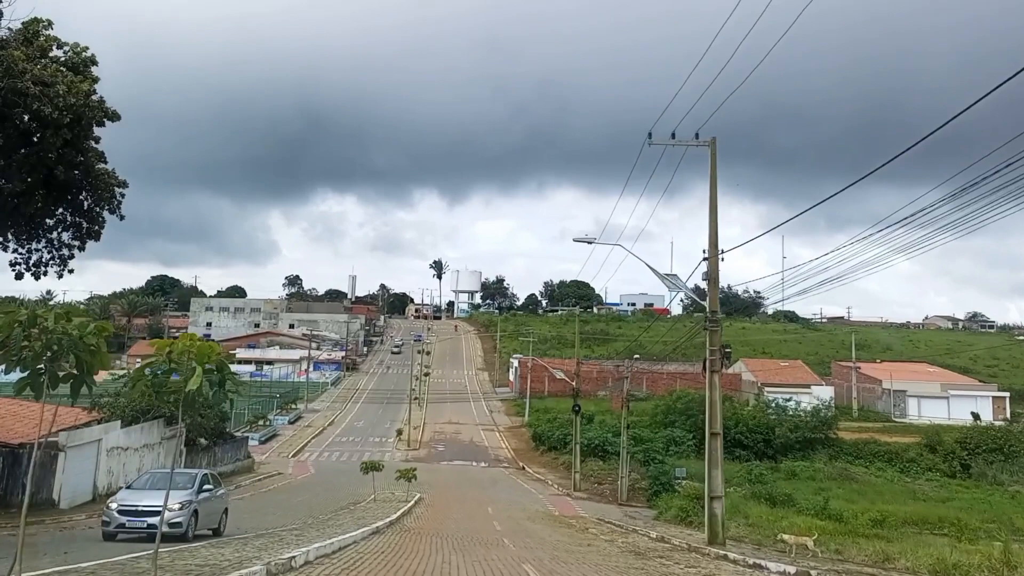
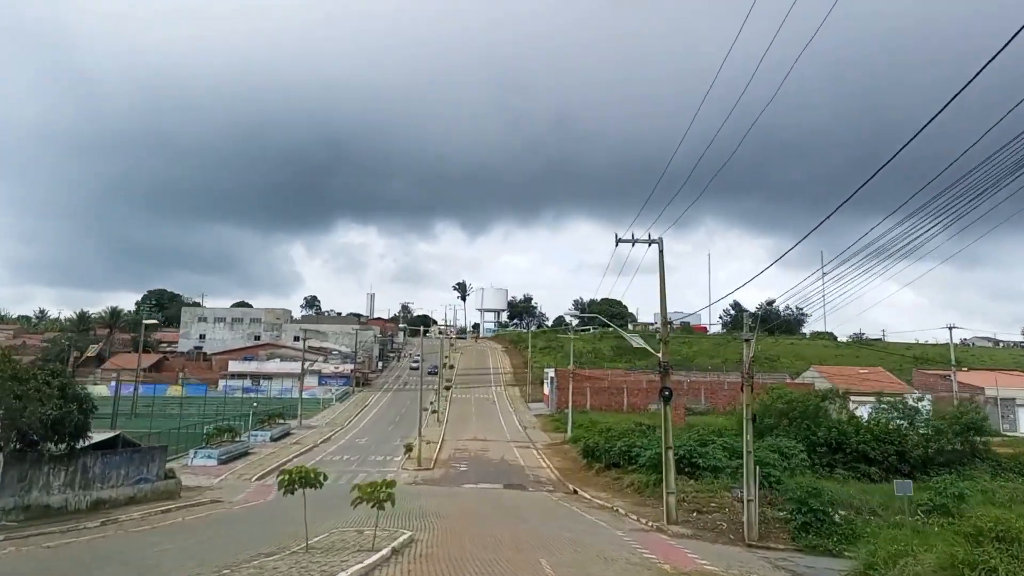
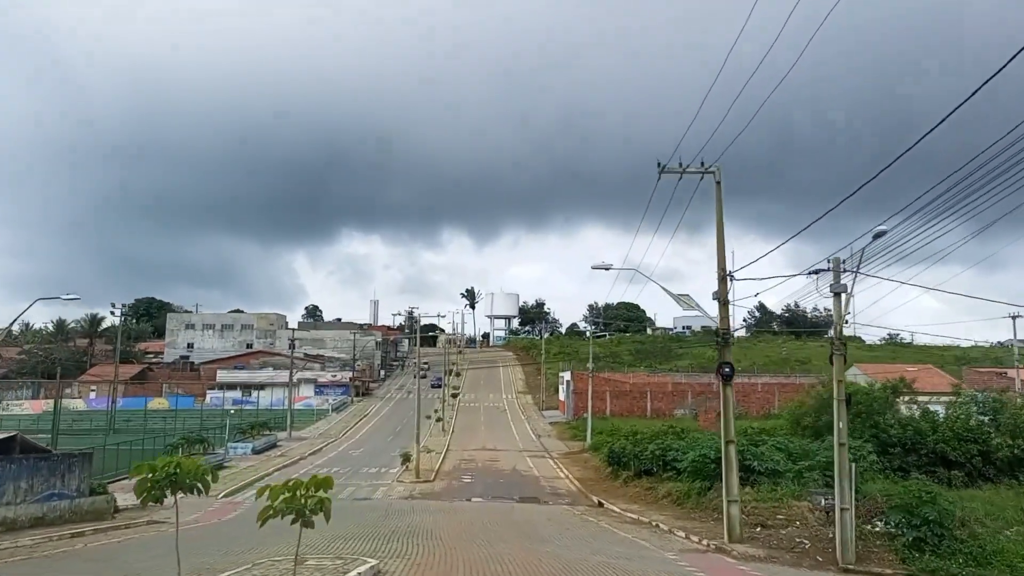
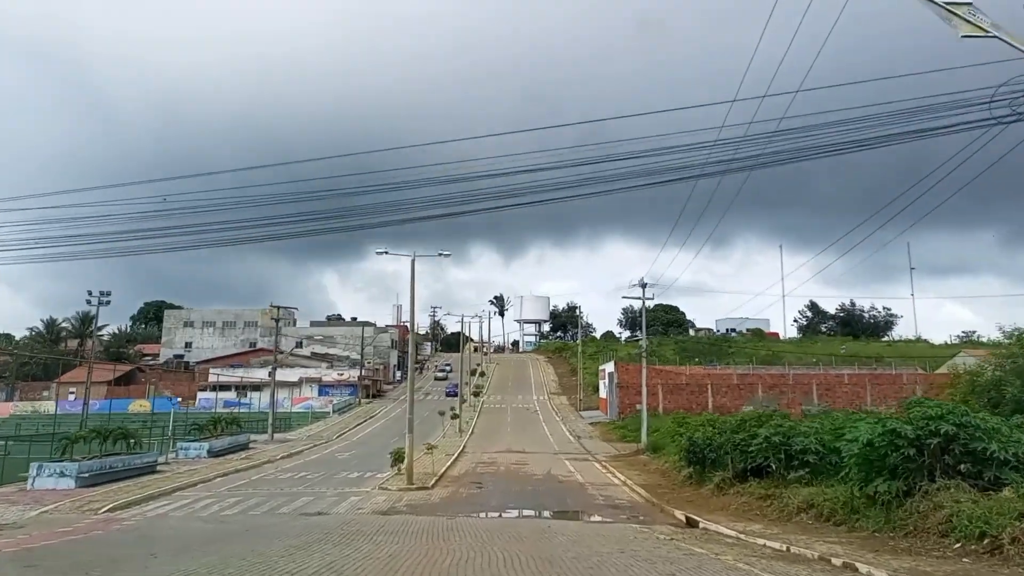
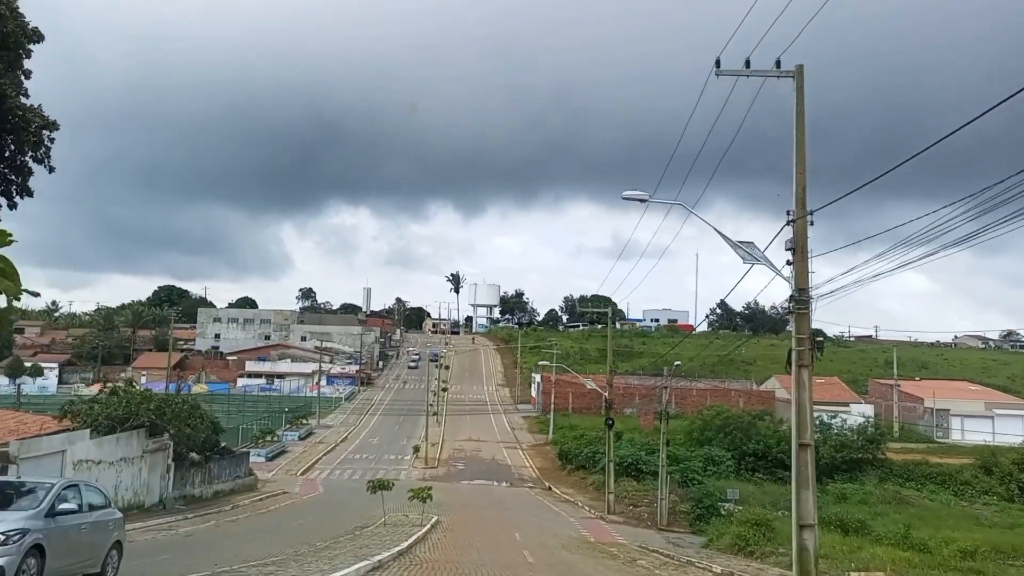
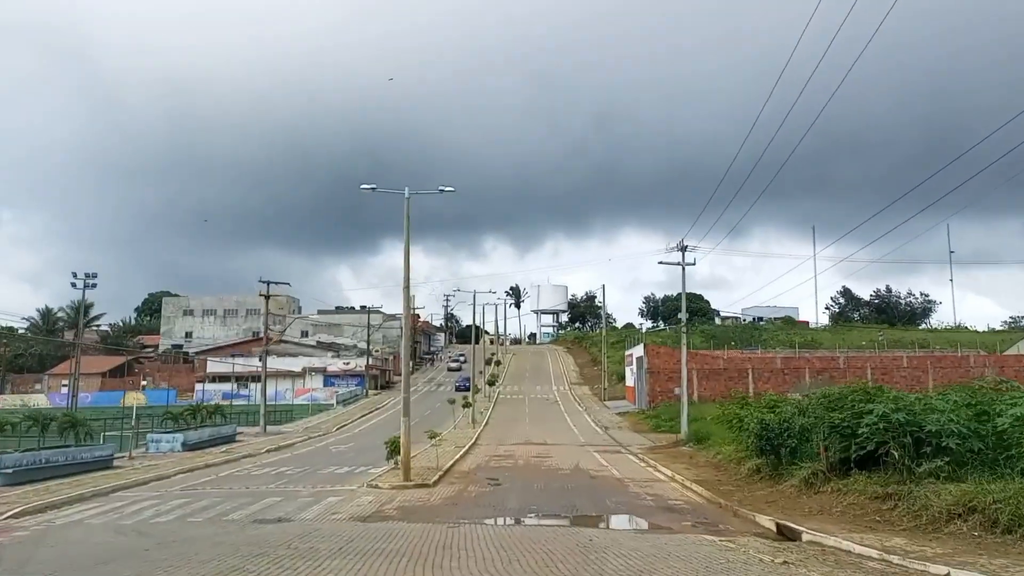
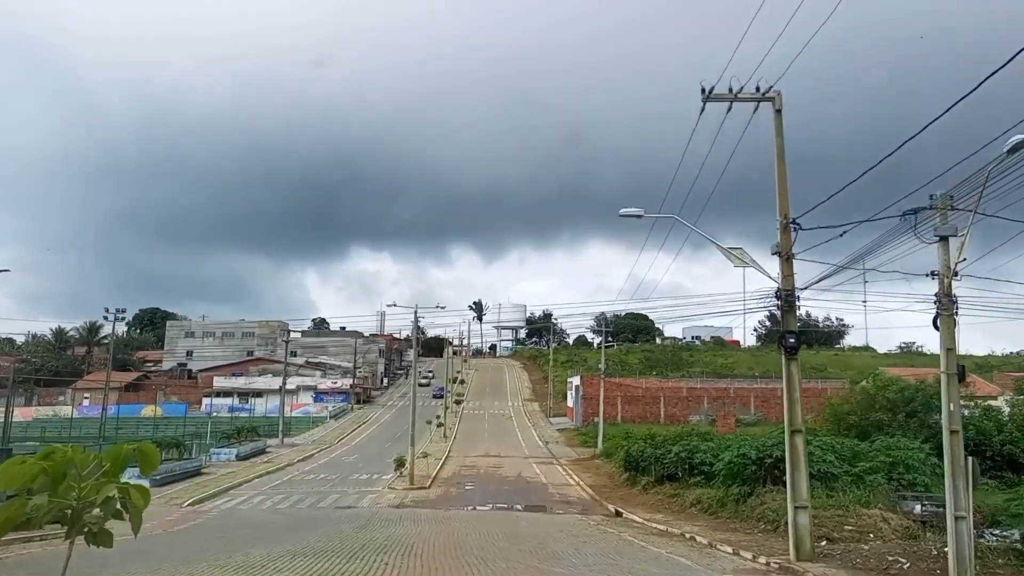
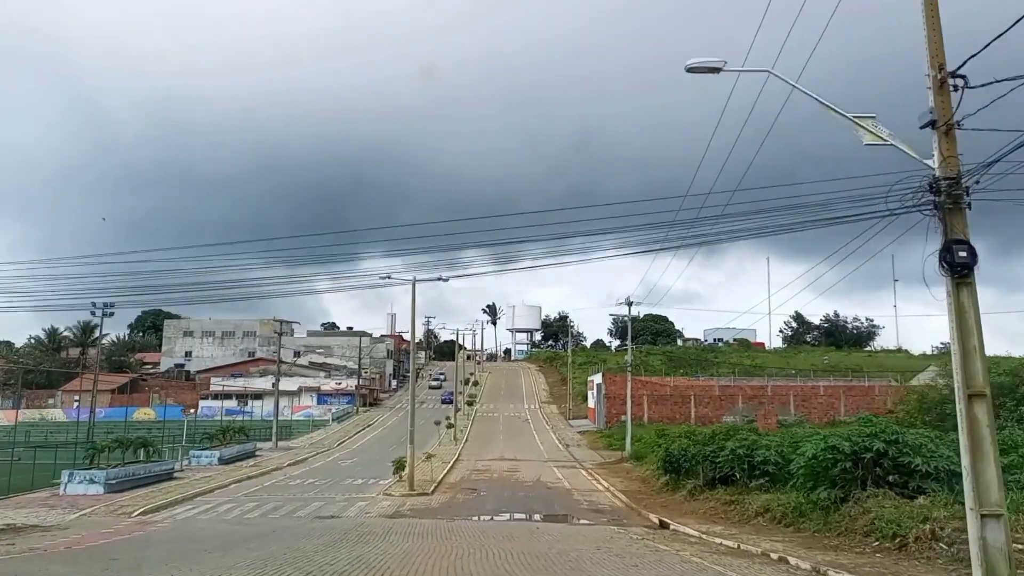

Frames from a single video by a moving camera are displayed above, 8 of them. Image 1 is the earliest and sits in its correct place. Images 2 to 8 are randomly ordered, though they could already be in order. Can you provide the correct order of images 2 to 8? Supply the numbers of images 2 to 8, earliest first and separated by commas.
5, 2, 3, 7, 8, 4, 6
